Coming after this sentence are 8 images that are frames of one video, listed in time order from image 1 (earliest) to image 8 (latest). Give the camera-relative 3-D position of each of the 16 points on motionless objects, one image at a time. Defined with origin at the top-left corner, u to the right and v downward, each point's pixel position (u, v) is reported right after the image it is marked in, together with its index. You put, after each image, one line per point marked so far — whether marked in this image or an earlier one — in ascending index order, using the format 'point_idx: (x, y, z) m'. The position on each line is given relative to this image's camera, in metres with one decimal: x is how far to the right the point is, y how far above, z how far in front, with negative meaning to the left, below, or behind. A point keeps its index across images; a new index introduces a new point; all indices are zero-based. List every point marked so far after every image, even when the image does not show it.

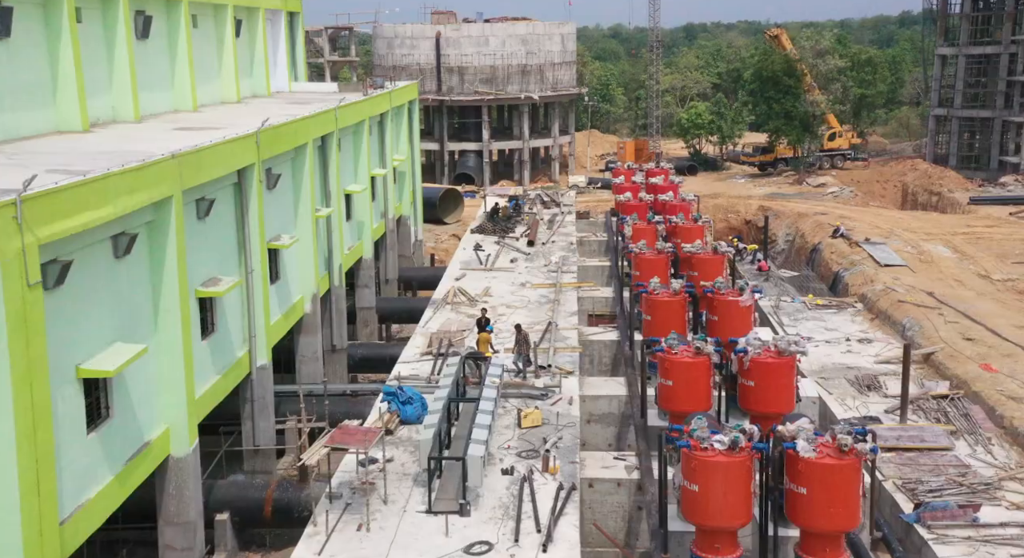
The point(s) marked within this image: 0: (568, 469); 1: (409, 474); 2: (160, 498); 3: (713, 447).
0: (+0.7, -2.3, +14.7) m
1: (-1.2, -2.4, +14.5) m
2: (-4.1, -2.6, +14.4) m
3: (+2.0, -1.7, +11.9) m
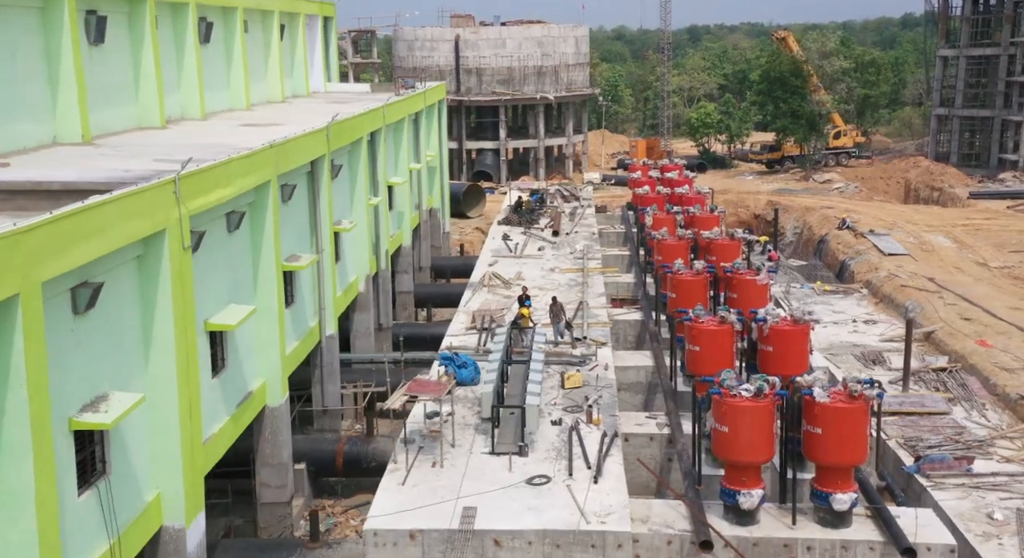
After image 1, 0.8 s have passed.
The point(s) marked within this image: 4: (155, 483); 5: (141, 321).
0: (+1.4, -2.0, +16.7) m
1: (-0.6, -2.0, +16.6) m
2: (-3.5, -2.2, +16.5) m
3: (+2.7, -1.4, +14.0) m
4: (-3.5, -2.0, +12.0) m
5: (-3.6, -0.4, +11.7) m
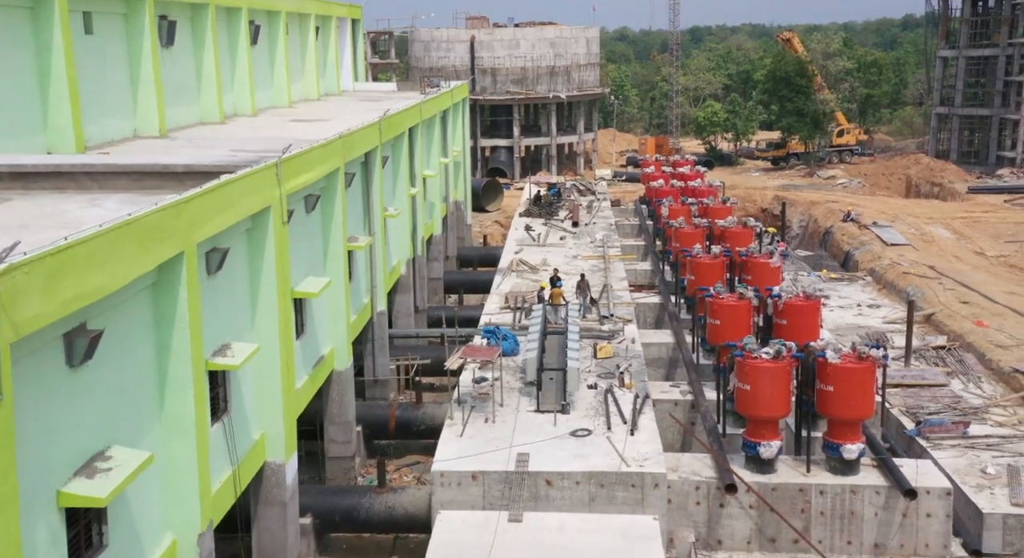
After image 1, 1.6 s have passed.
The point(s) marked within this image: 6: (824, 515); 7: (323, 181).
0: (+2.0, -1.6, +18.6) m
1: (+0.1, -1.7, +18.4) m
2: (-2.8, -1.9, +18.3) m
3: (+3.3, -1.0, +15.8) m
4: (-2.9, -1.7, +13.8) m
5: (-3.0, -0.1, +13.5) m
6: (+4.2, -3.2, +16.0) m
7: (-2.8, +1.4, +17.3) m
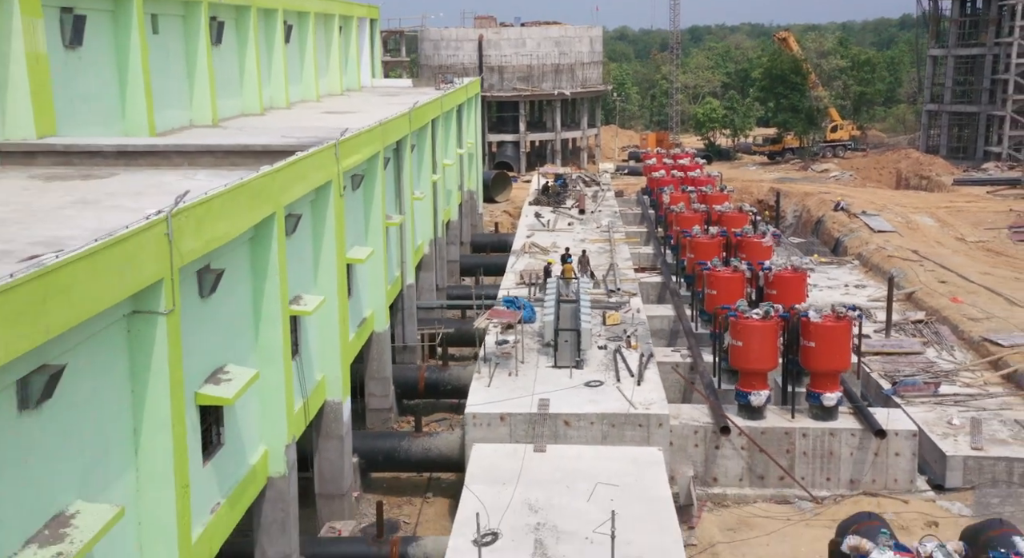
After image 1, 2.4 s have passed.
0: (+2.3, -1.2, +20.9) m
1: (+0.4, -1.2, +20.7) m
2: (-2.5, -1.4, +20.6) m
3: (+3.7, -0.6, +18.1) m
4: (-2.6, -1.2, +16.1) m
5: (-2.6, +0.4, +15.8) m
6: (+4.5, -2.7, +18.3) m
7: (-2.4, +1.9, +19.6) m
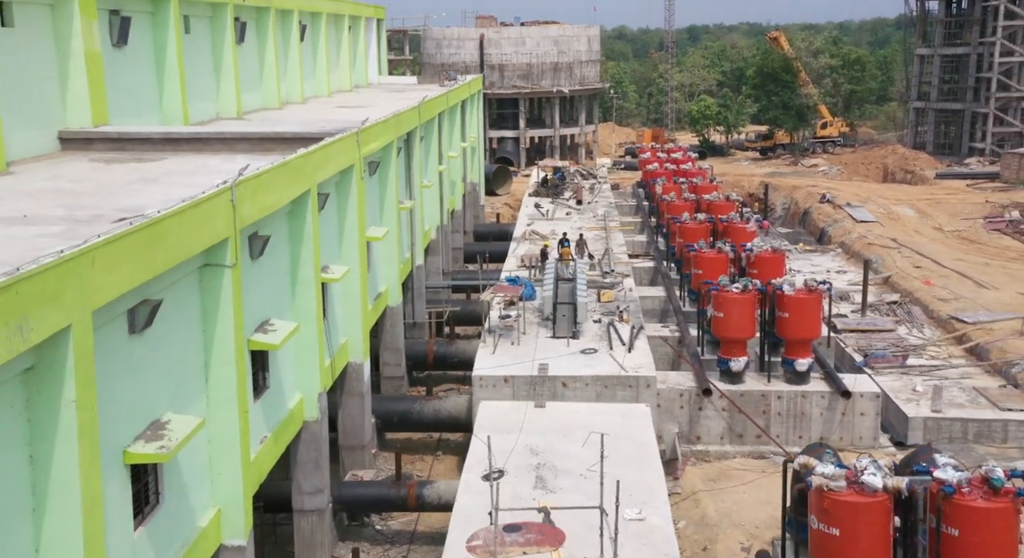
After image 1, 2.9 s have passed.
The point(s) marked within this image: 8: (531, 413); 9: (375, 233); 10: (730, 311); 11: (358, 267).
0: (+2.4, -0.8, +22.8) m
1: (+0.4, -0.8, +22.7) m
2: (-2.5, -1.0, +22.5) m
3: (+3.7, -0.2, +20.1) m
4: (-2.5, -0.8, +18.0) m
5: (-2.6, +0.8, +17.7) m
6: (+4.6, -2.3, +20.2) m
7: (-2.4, +2.3, +21.5) m
8: (+0.3, -2.0, +17.8) m
9: (-2.3, +0.8, +19.8) m
10: (+3.7, -0.5, +20.0) m
11: (-2.3, +0.2, +17.9) m
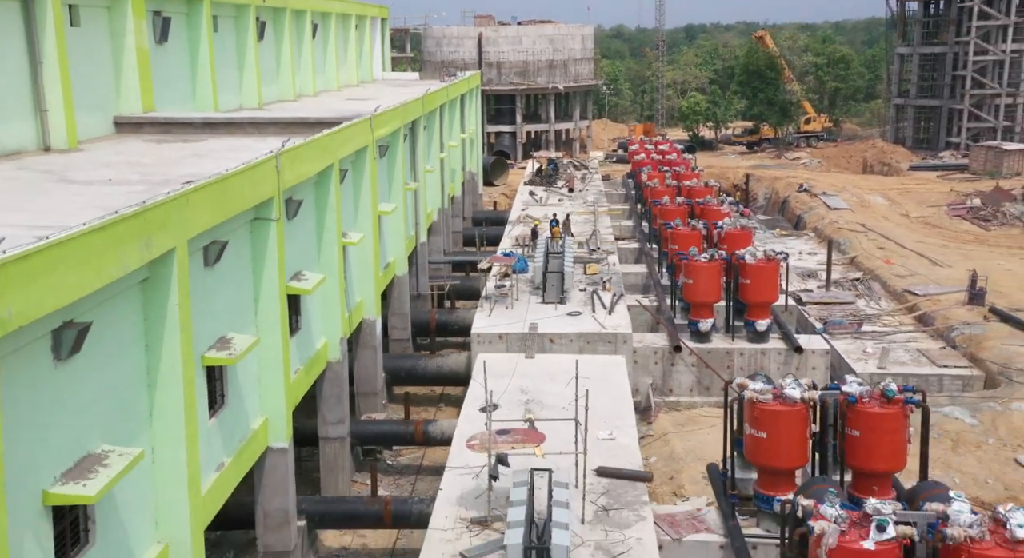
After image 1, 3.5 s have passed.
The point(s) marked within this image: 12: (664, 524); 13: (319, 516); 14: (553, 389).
0: (+2.2, -0.2, +25.5) m
1: (+0.3, -0.2, +25.4) m
2: (-2.6, -0.4, +25.2) m
3: (+3.6, +0.4, +22.8) m
4: (-2.7, -0.3, +20.7) m
5: (-2.7, +1.4, +20.4) m
6: (+4.4, -1.7, +22.9) m
7: (-2.5, +2.9, +24.2) m
8: (+0.2, -1.4, +20.5) m
9: (-2.4, +1.3, +22.5) m
10: (+3.5, 0.0, +22.7) m
11: (-2.4, +0.8, +20.6) m
12: (+1.8, -3.0, +14.4) m
13: (-2.6, -3.2, +16.2) m
14: (+0.6, -1.7, +18.6) m
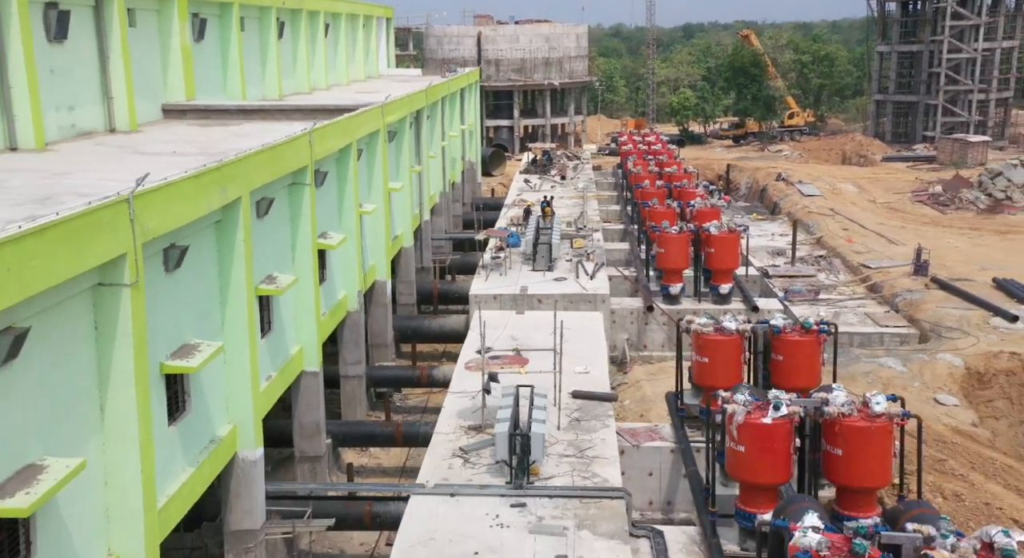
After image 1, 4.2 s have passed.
0: (+2.1, +0.5, +28.7) m
1: (+0.2, +0.4, +28.6) m
2: (-2.7, +0.3, +28.4) m
3: (+3.4, +1.0, +26.0) m
4: (-2.8, +0.4, +23.9) m
5: (-2.9, +2.1, +23.6) m
6: (+4.3, -1.1, +26.1) m
7: (-2.6, +3.5, +27.4) m
8: (0.0, -0.8, +23.7) m
9: (-2.5, +2.0, +25.7) m
10: (+3.4, +0.7, +25.9) m
11: (-2.5, +1.4, +23.8) m
12: (+1.7, -2.3, +17.6) m
13: (-2.8, -2.6, +19.4) m
14: (+0.5, -1.1, +21.8) m
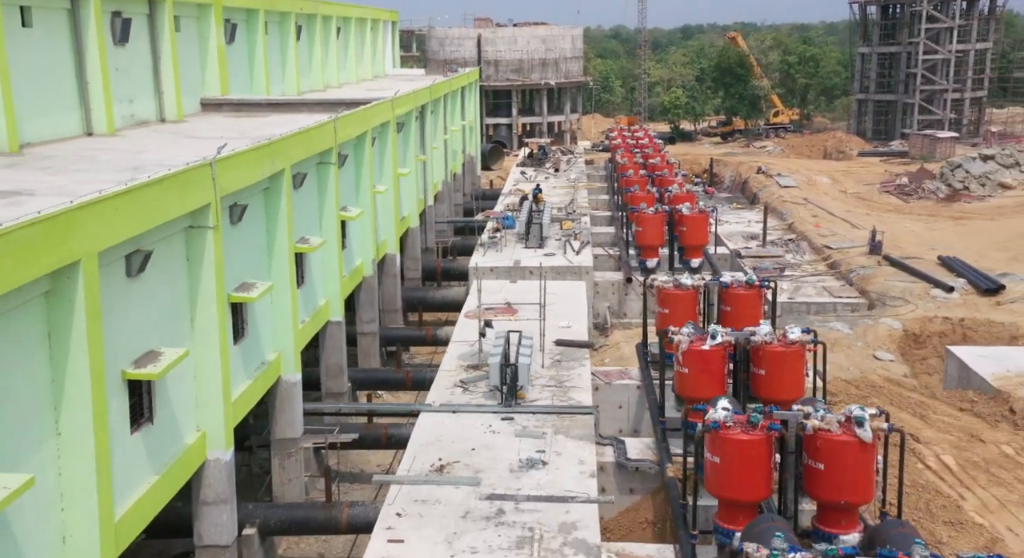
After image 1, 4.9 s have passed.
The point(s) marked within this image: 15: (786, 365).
0: (+2.0, +1.1, +32.0) m
1: (0.0, +1.0, +31.9) m
2: (-2.9, +0.9, +31.8) m
3: (+3.3, +1.6, +29.3) m
4: (-2.9, +1.0, +27.2) m
5: (-3.0, +2.7, +26.9) m
6: (+4.2, -0.5, +29.5) m
7: (-2.8, +4.1, +30.7) m
8: (-0.1, -0.2, +27.0) m
9: (-2.7, +2.6, +29.0) m
10: (+3.3, +1.3, +29.2) m
11: (-2.7, +2.0, +27.1) m
12: (+1.6, -1.7, +20.9) m
13: (-2.9, -2.0, +22.7) m
14: (+0.3, -0.4, +25.1) m
15: (+3.7, -1.2, +16.2) m
